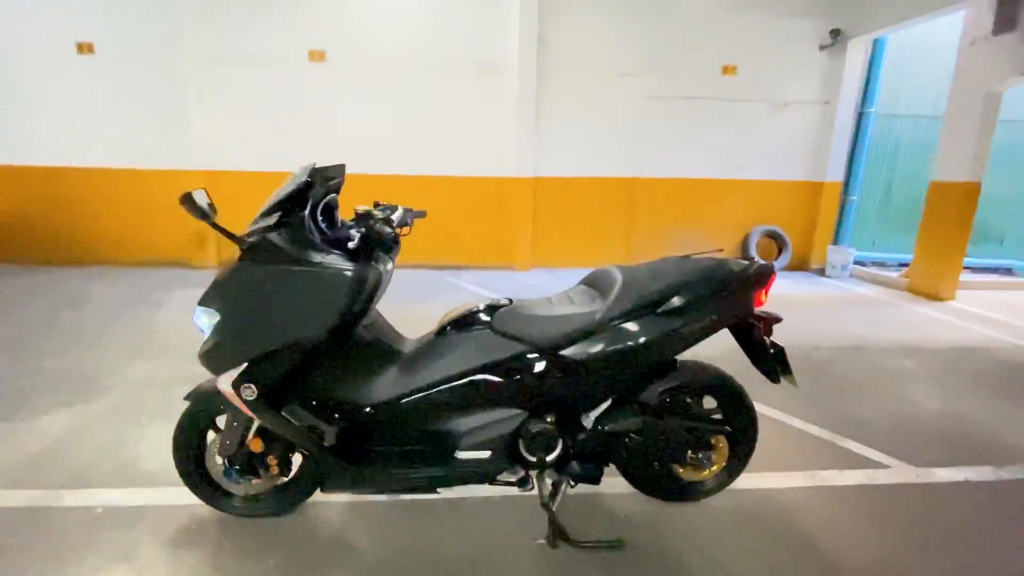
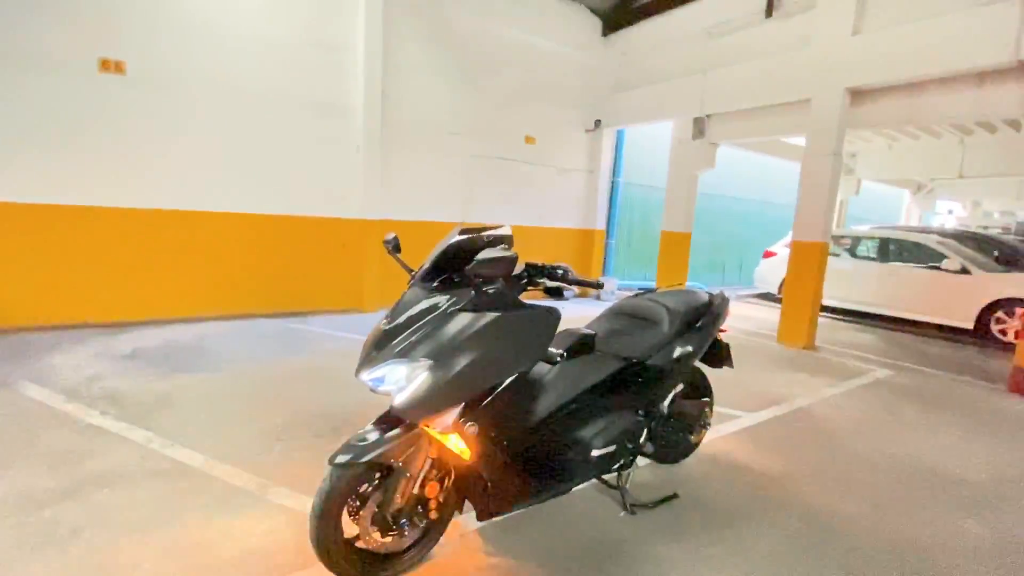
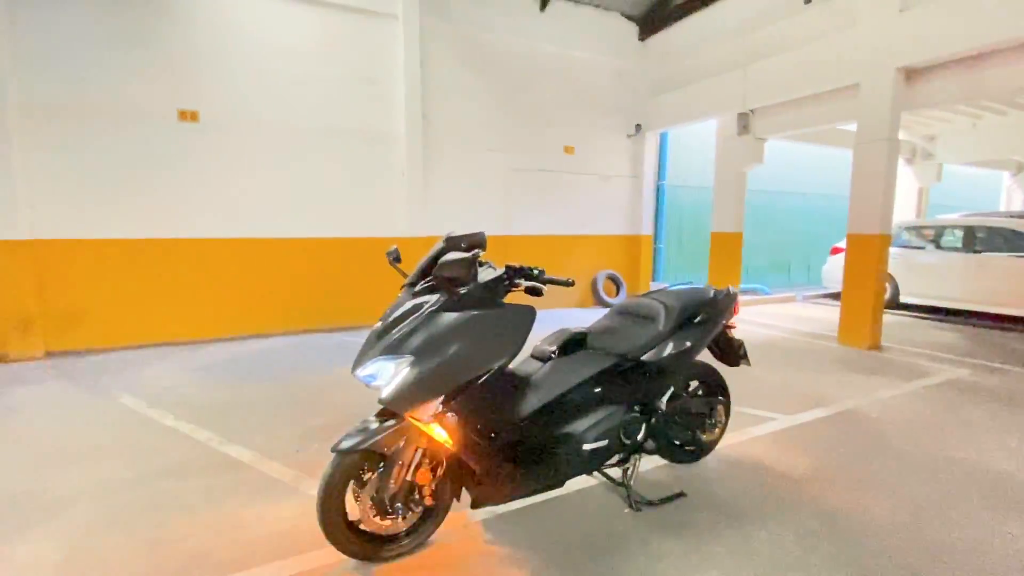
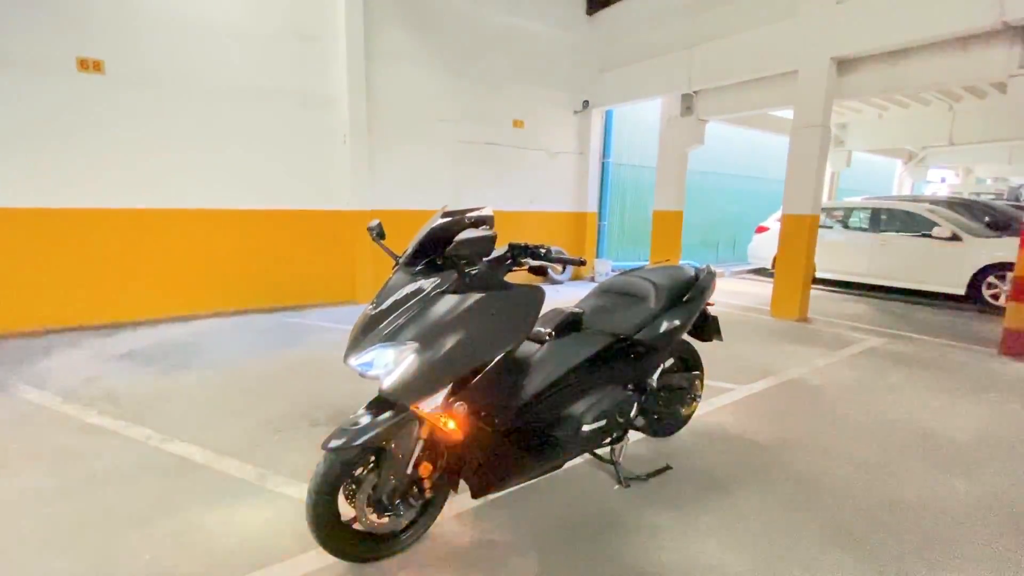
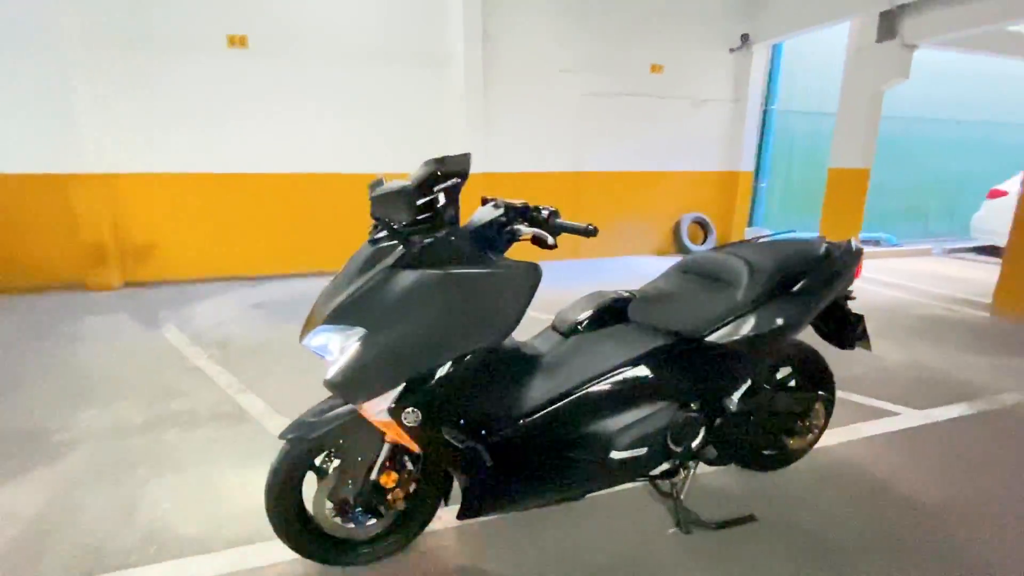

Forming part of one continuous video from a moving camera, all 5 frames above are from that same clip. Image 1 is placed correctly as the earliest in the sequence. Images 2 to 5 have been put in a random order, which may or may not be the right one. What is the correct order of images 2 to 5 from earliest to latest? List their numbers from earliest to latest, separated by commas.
5, 2, 4, 3
